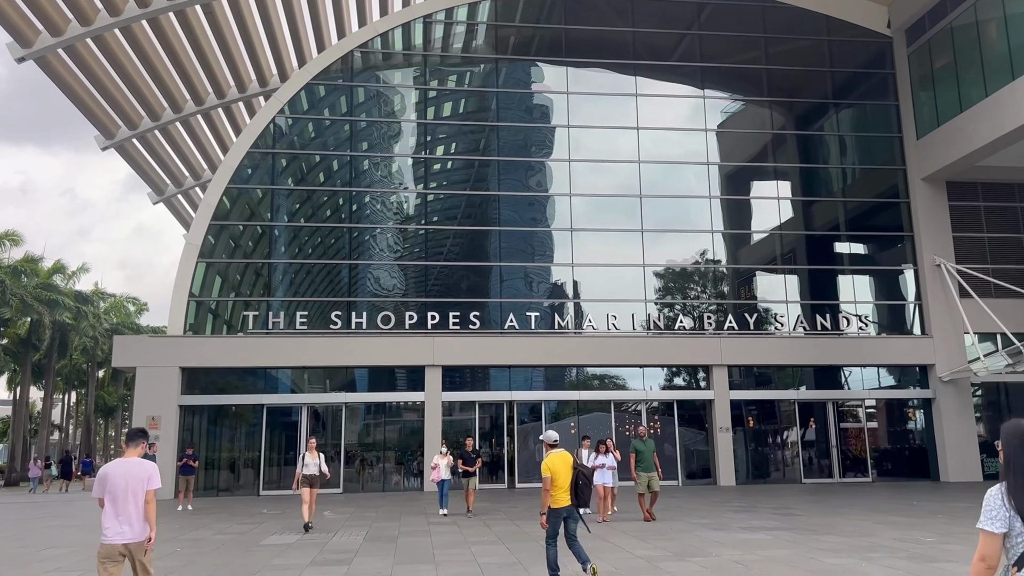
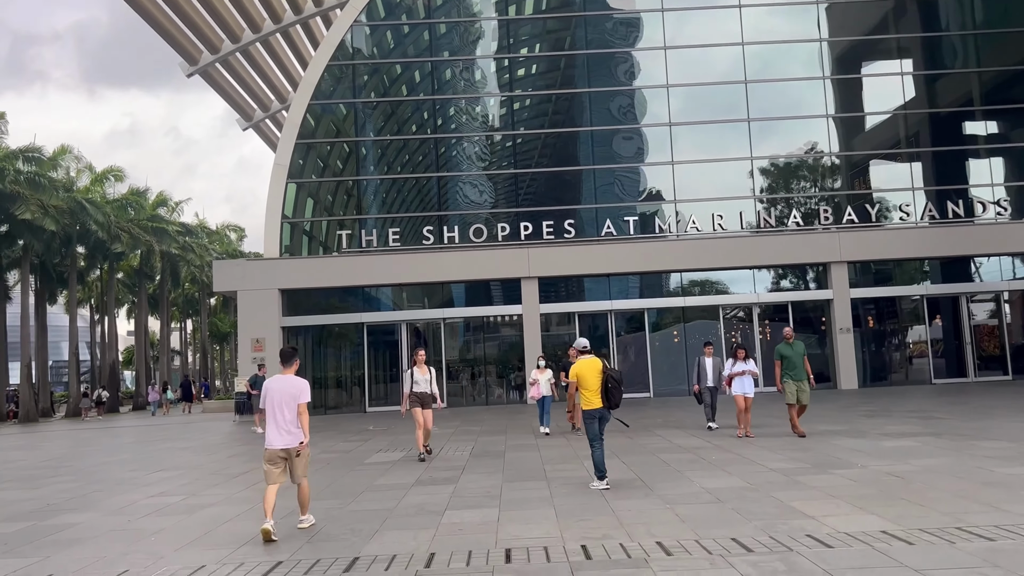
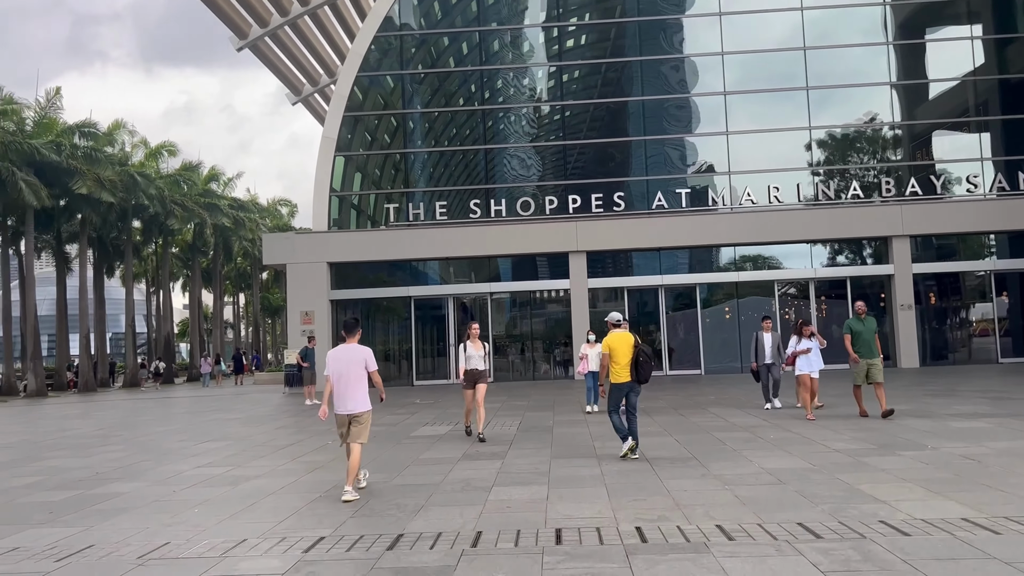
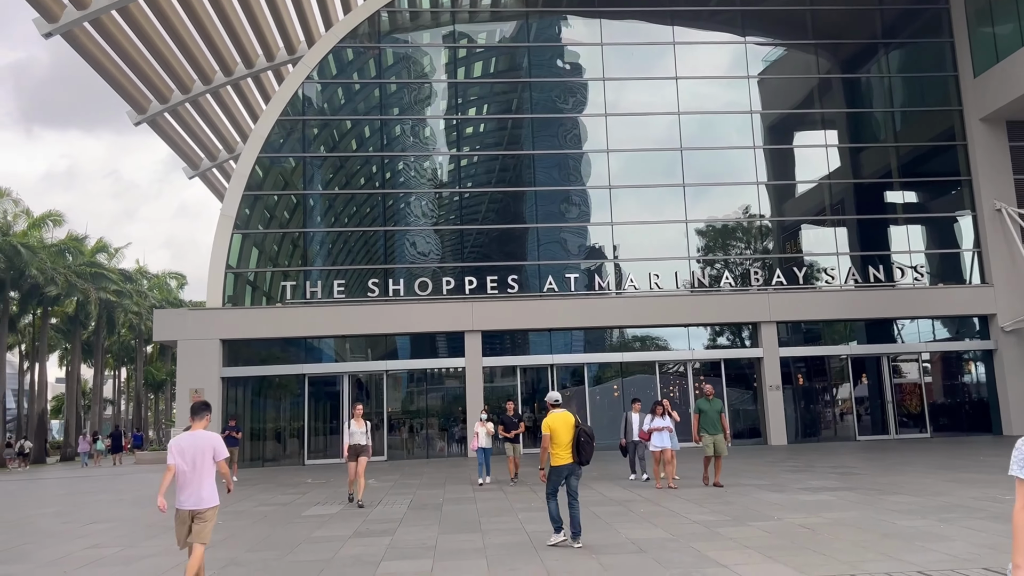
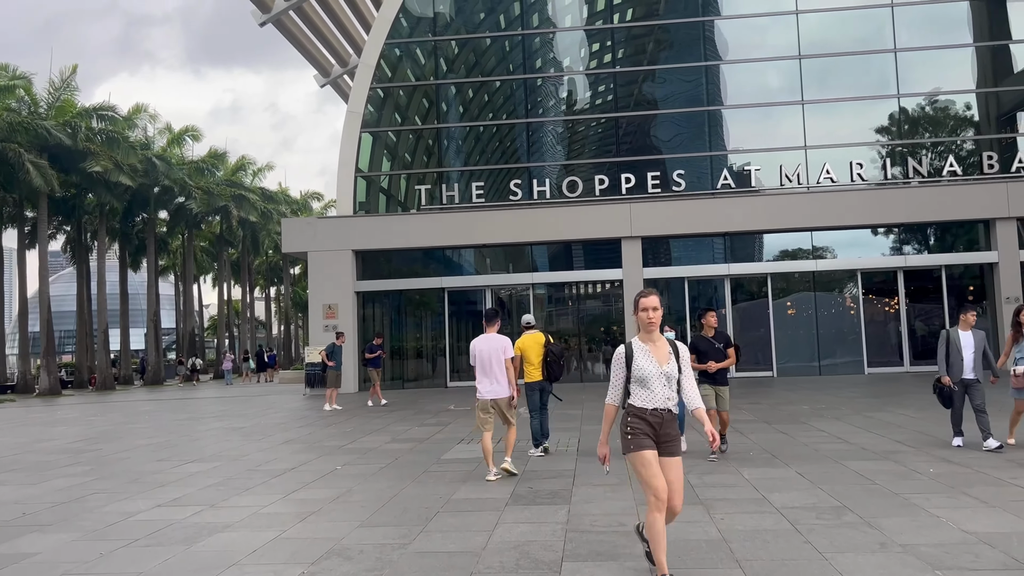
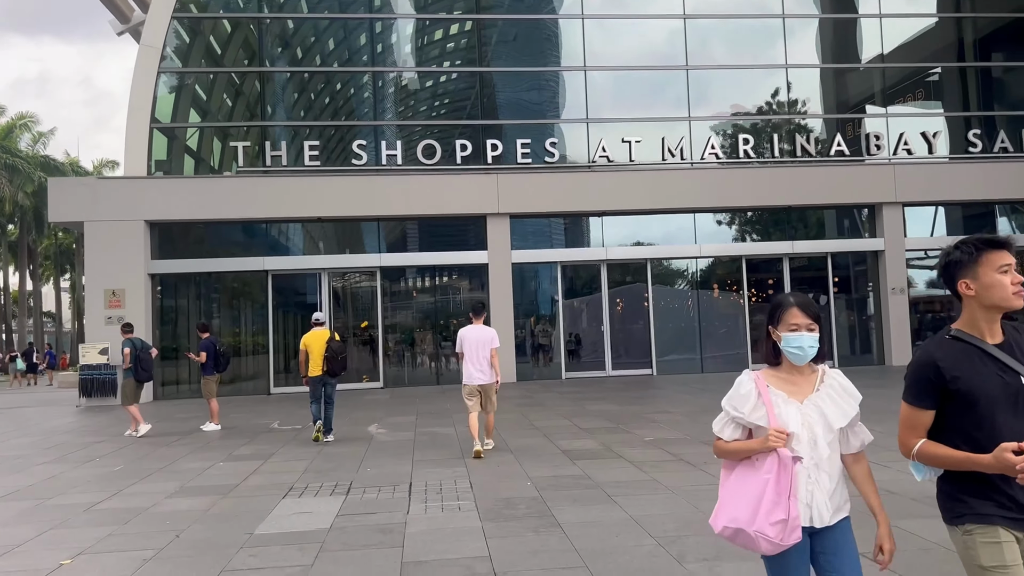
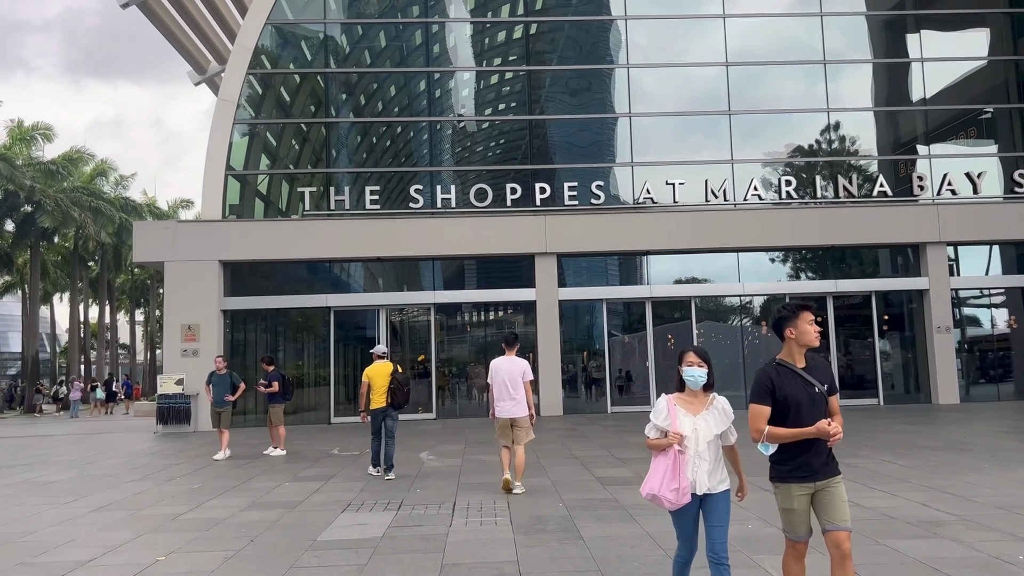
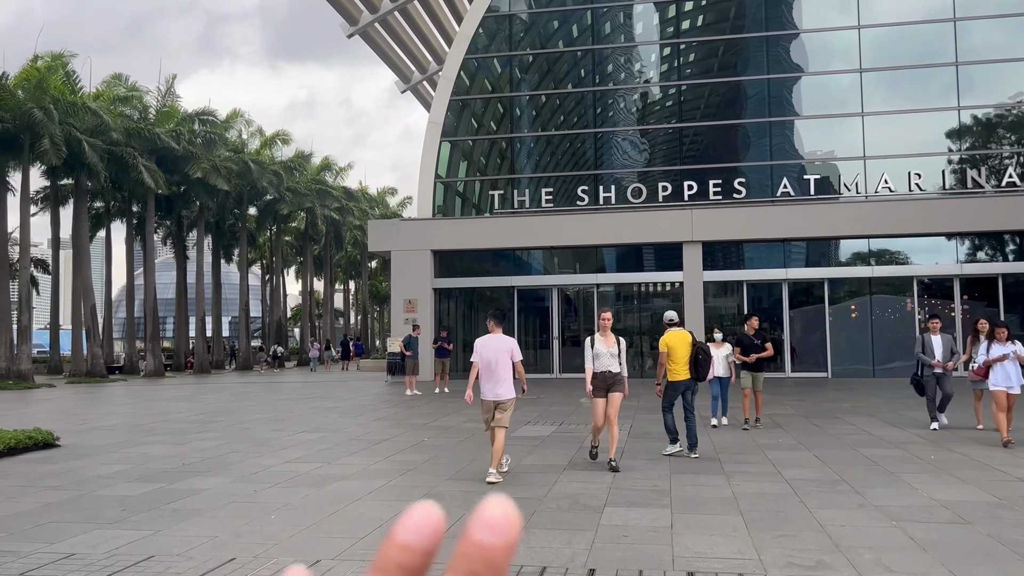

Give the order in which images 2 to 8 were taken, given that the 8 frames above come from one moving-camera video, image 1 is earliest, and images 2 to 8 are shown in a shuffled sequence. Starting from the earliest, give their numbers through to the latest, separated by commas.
4, 2, 3, 8, 5, 7, 6
